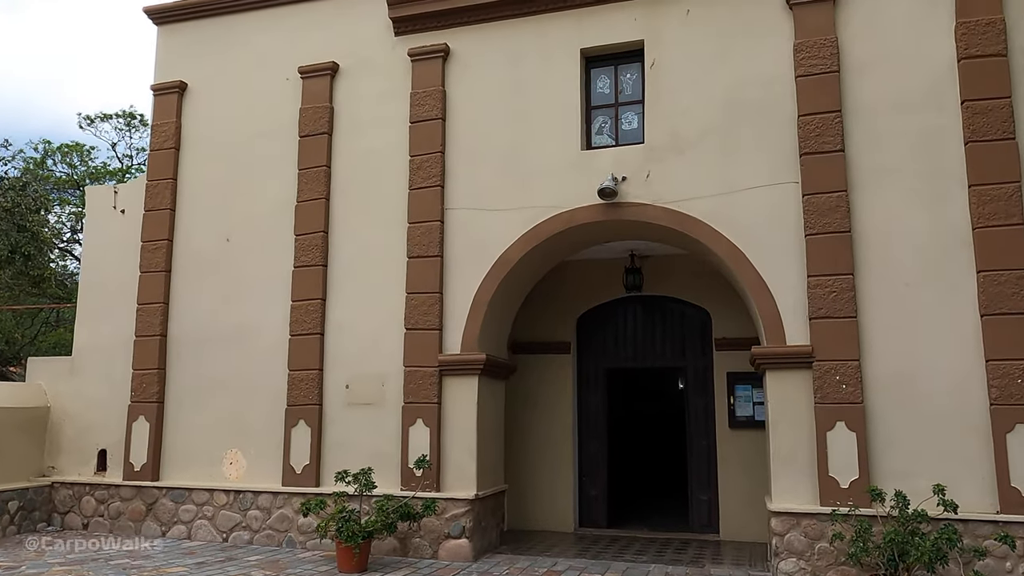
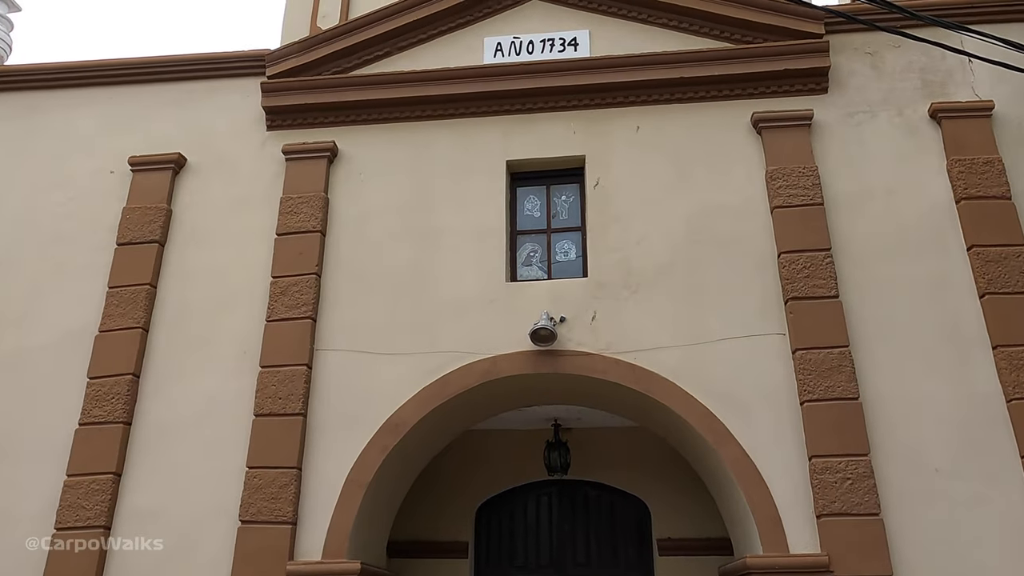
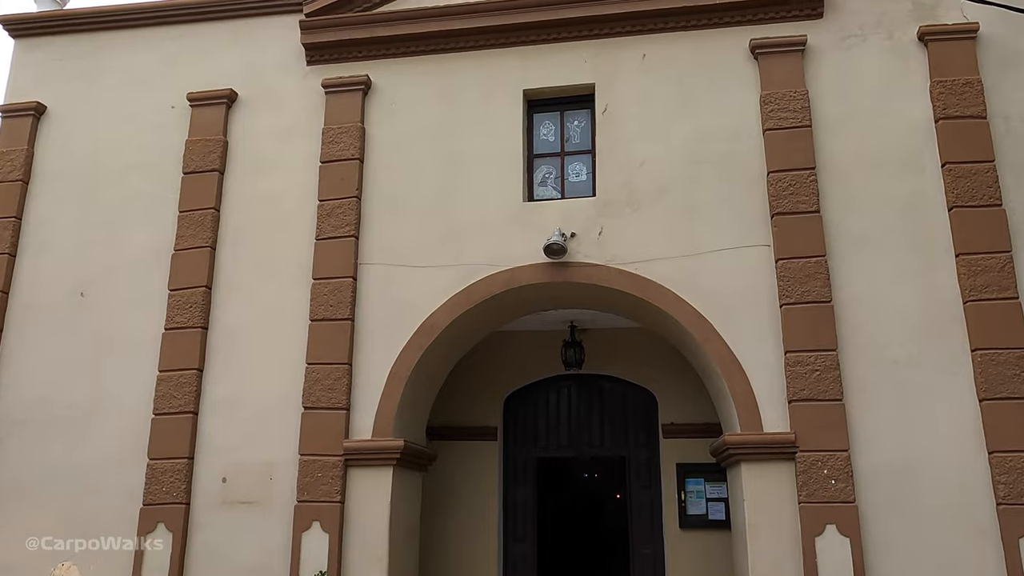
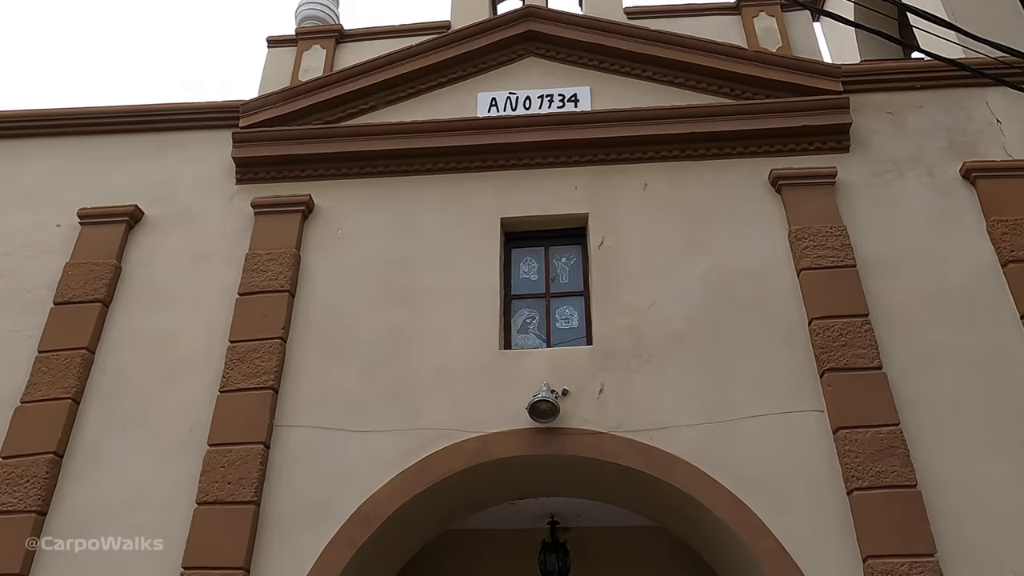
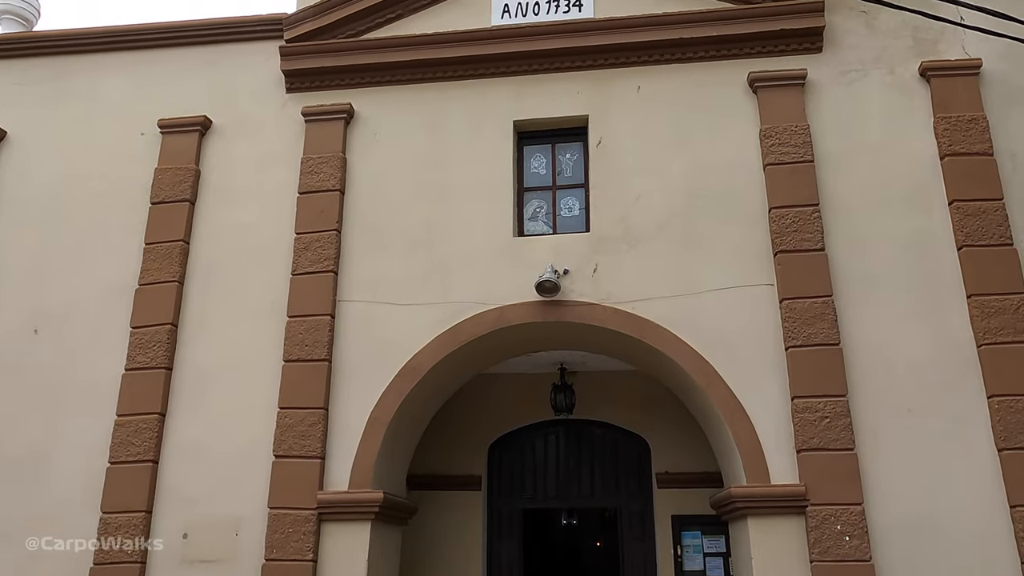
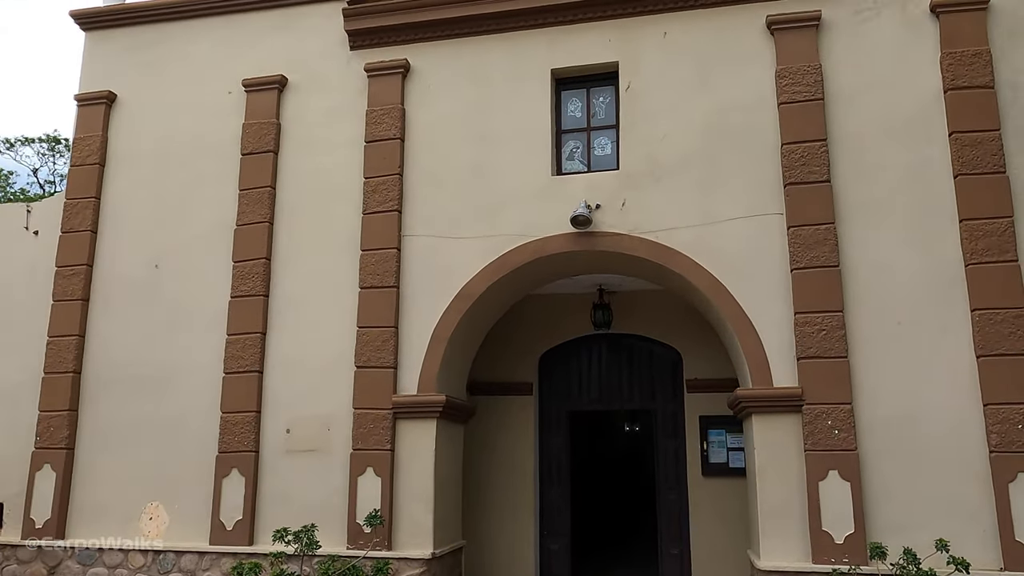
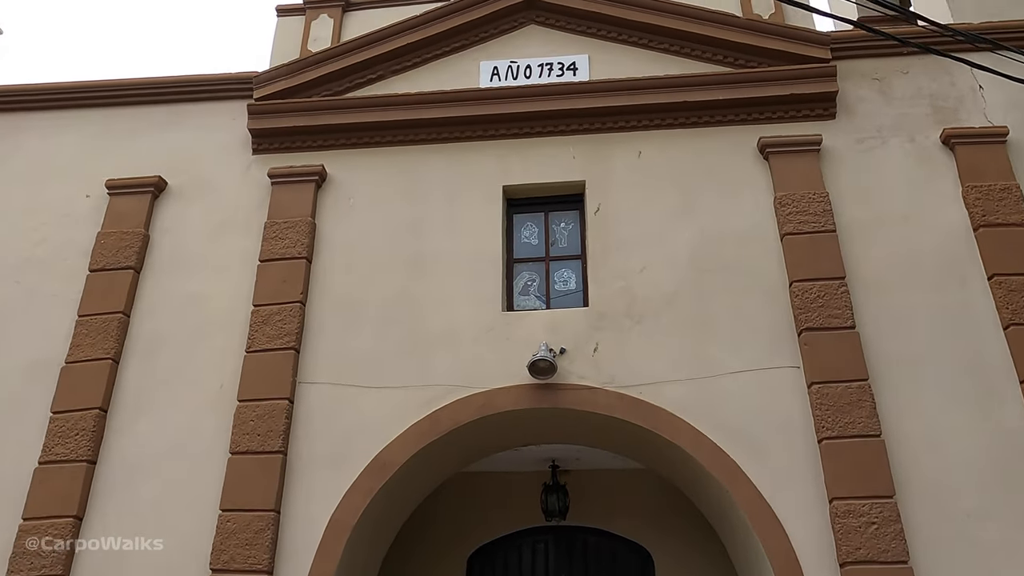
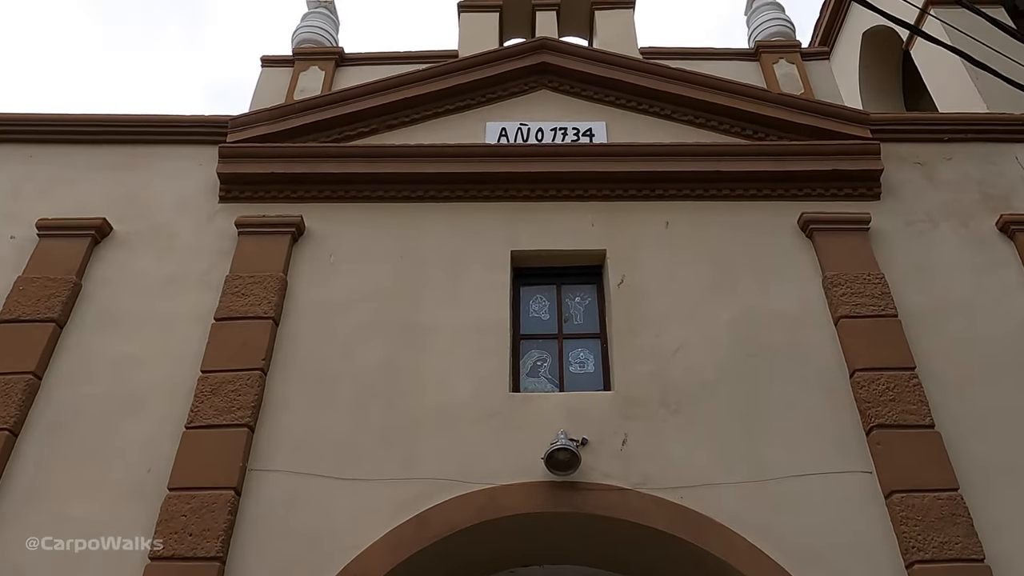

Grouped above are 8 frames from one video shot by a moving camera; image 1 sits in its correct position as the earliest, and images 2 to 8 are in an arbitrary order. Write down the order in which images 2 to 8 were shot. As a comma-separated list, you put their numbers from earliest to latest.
6, 3, 5, 2, 7, 4, 8
